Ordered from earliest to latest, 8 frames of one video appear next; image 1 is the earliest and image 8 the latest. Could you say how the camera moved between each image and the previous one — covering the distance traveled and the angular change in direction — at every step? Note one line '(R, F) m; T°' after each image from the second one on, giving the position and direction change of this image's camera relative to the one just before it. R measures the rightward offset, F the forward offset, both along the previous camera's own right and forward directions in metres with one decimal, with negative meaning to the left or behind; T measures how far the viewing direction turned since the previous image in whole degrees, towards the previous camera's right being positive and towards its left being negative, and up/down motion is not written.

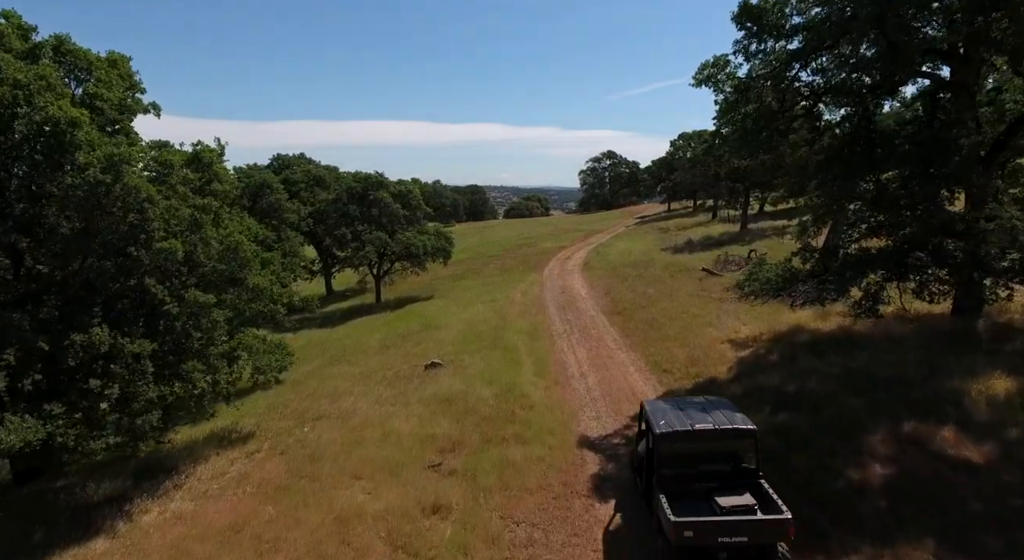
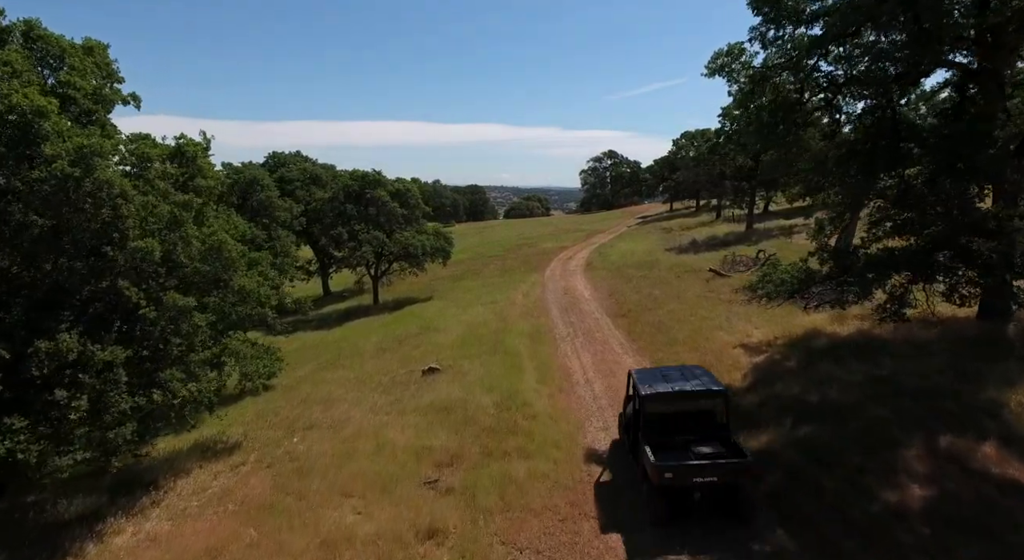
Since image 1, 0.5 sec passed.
(-0.1, +1.1) m; 0°
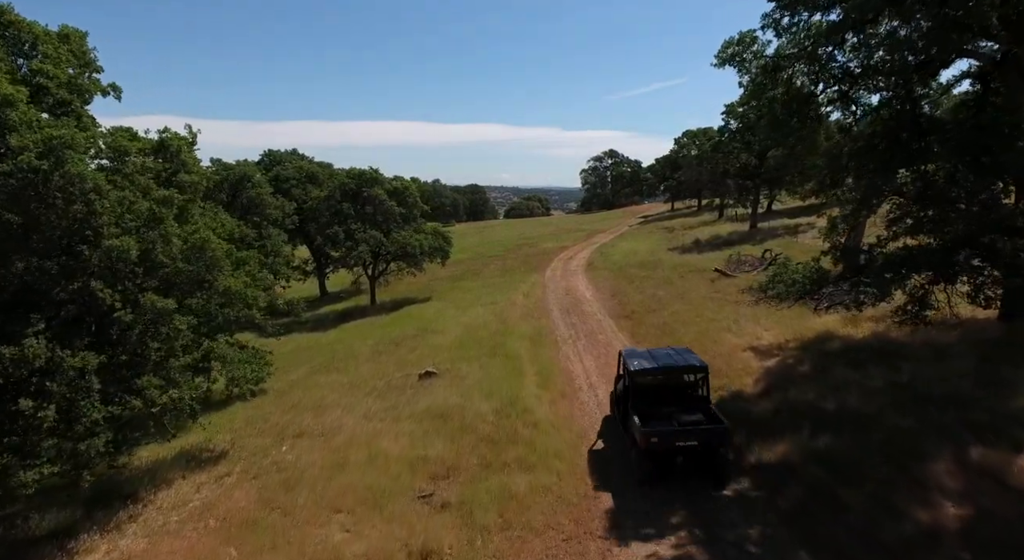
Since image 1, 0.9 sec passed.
(0.0, +0.9) m; 0°
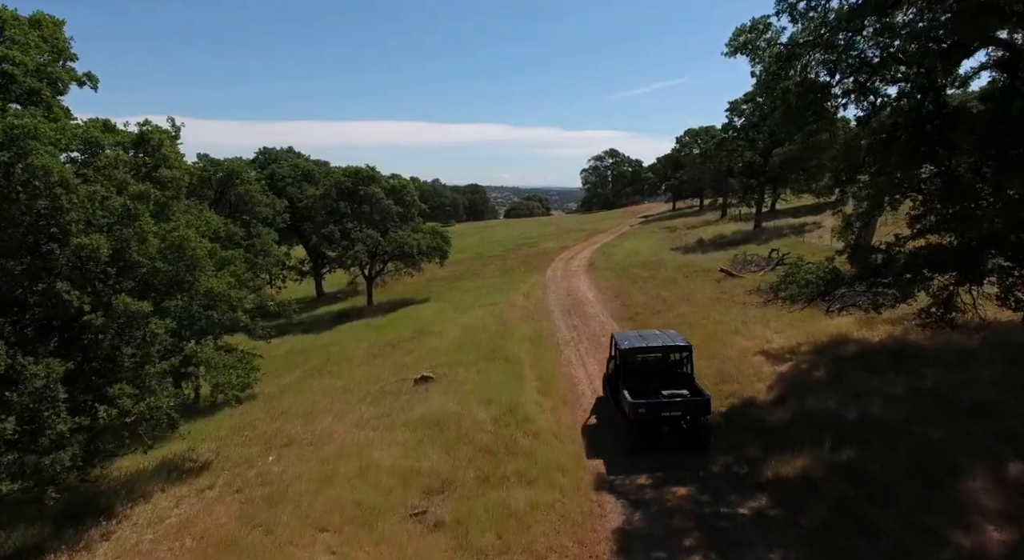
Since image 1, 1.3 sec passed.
(0.0, +0.9) m; 0°
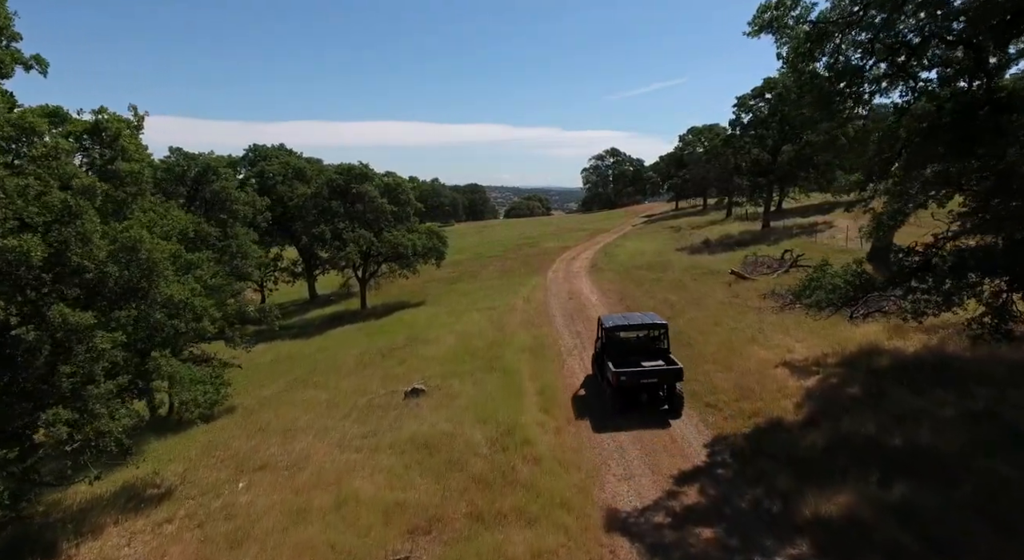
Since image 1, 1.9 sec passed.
(+0.1, +1.7) m; 0°
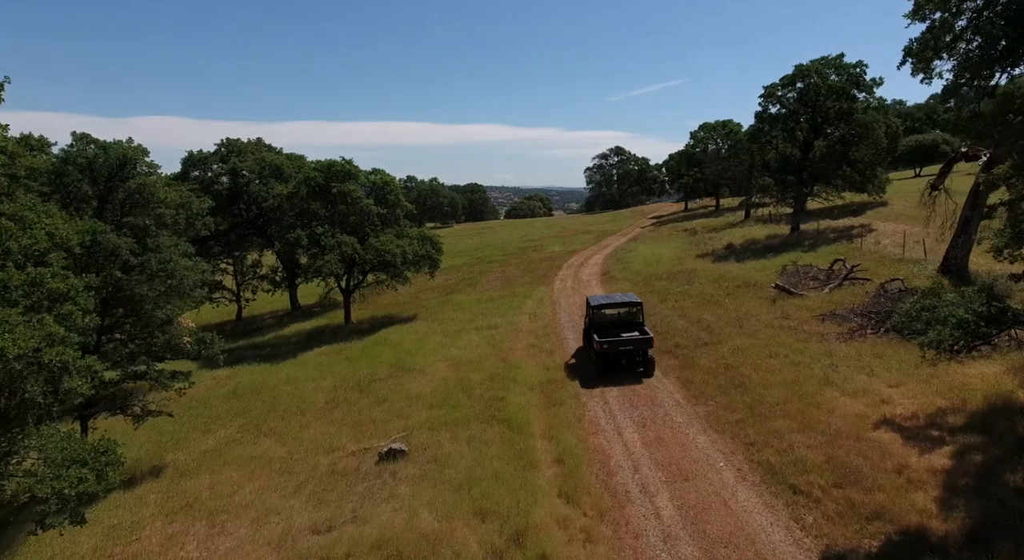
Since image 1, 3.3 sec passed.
(-0.2, +4.7) m; 0°
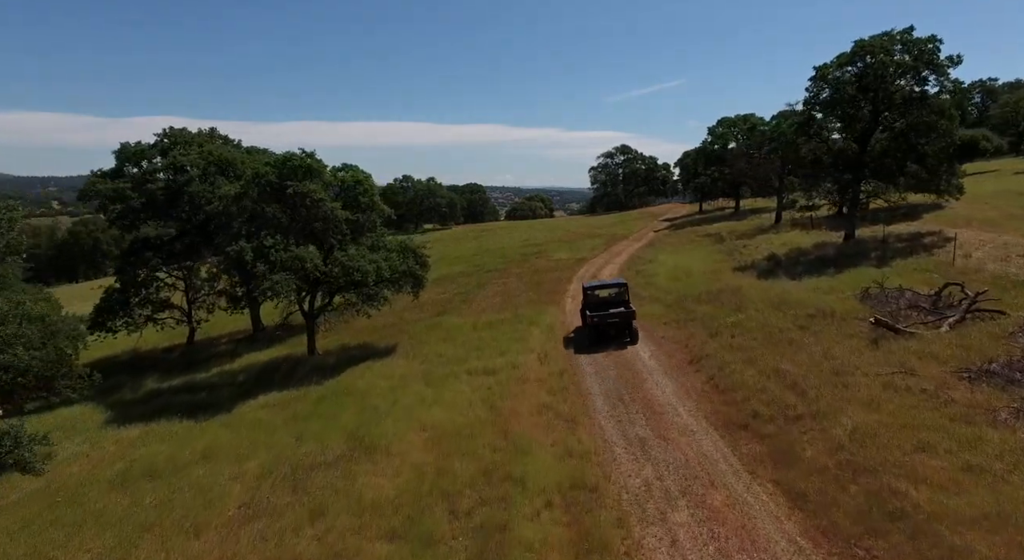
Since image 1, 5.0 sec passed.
(-0.1, +7.1) m; 0°
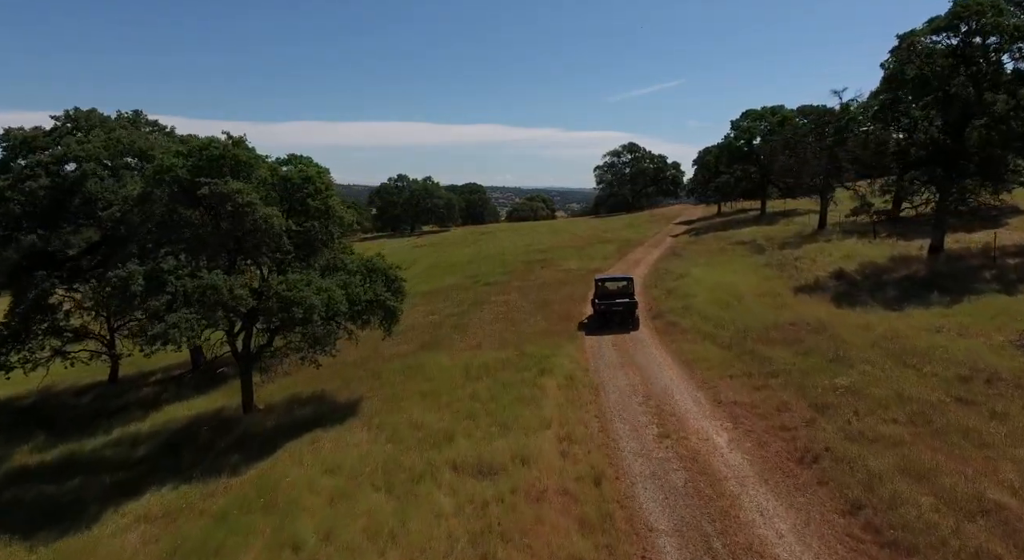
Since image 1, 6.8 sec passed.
(-0.2, +7.7) m; 0°
